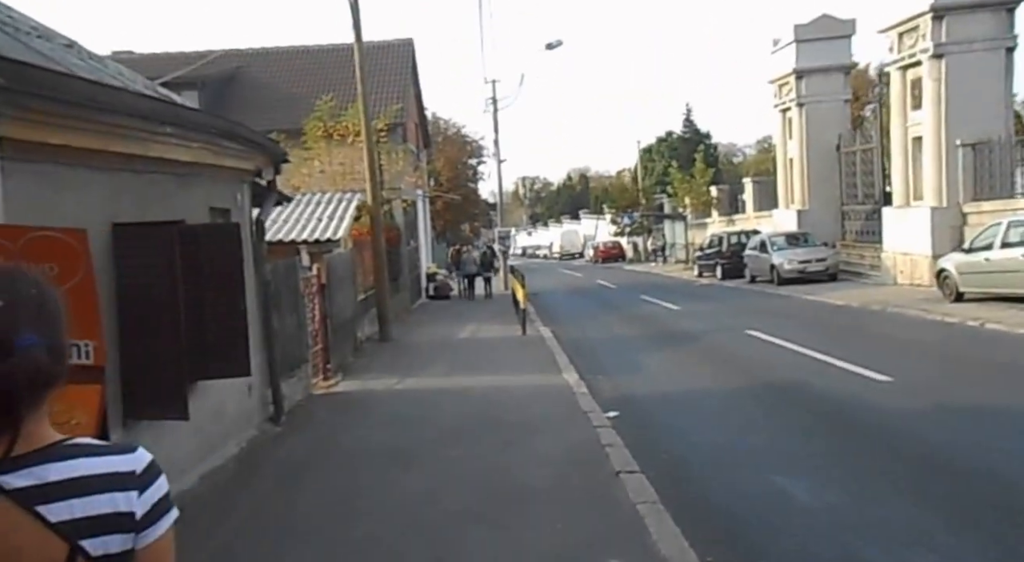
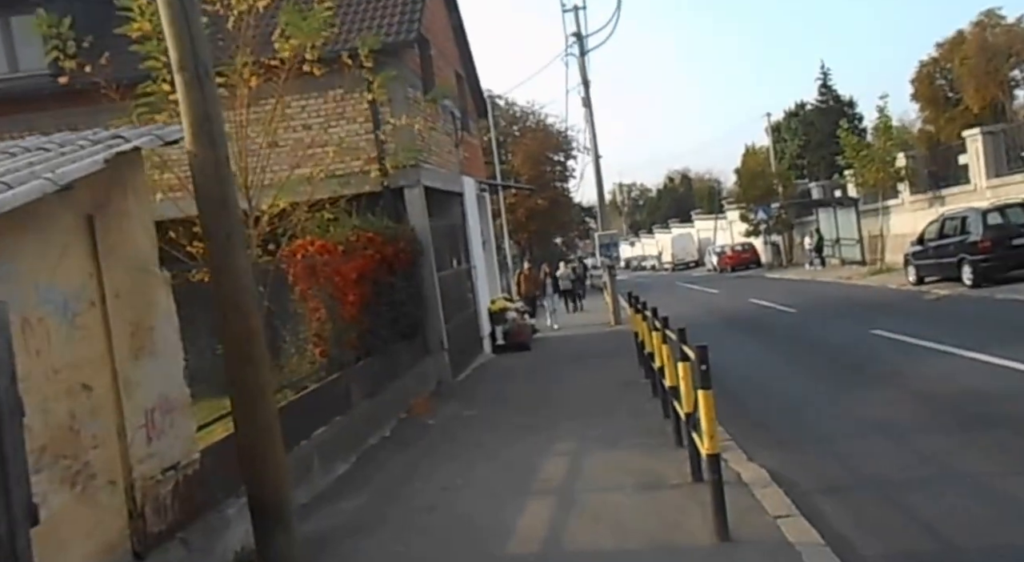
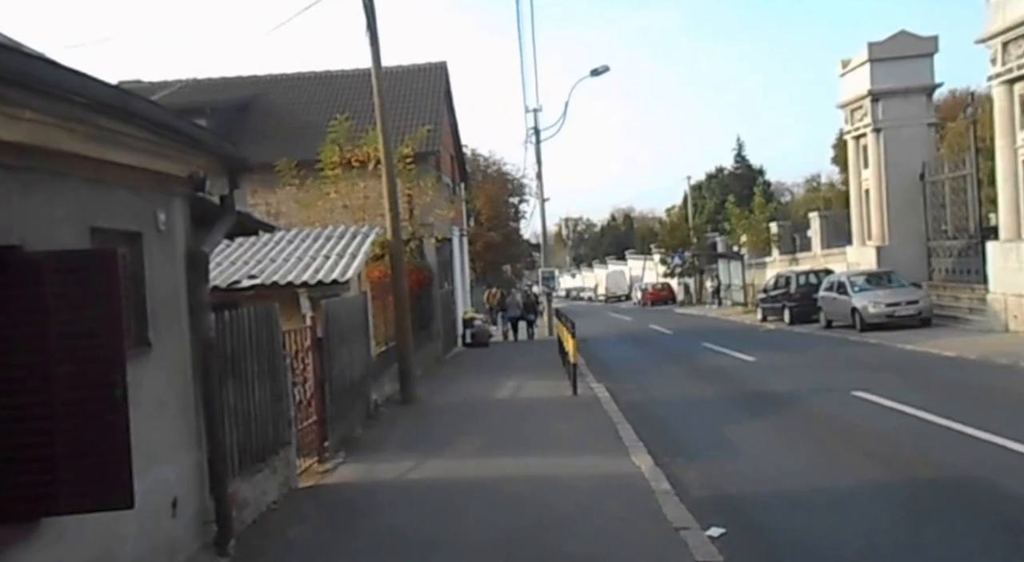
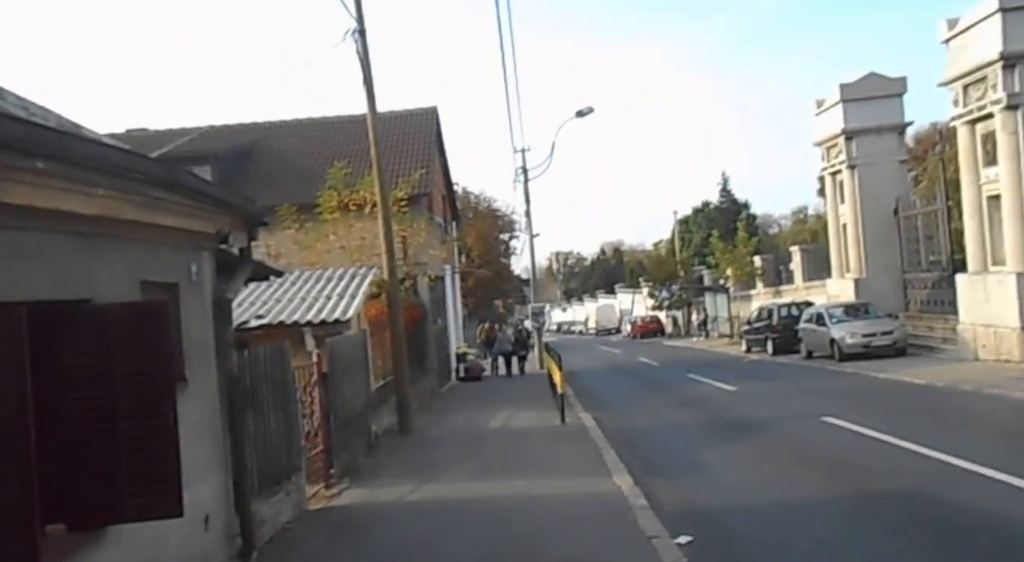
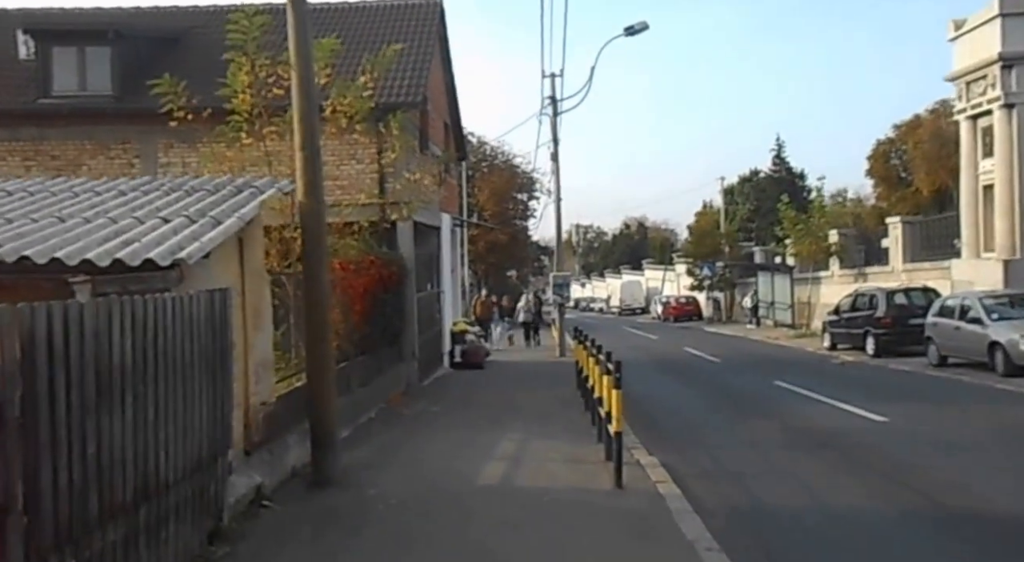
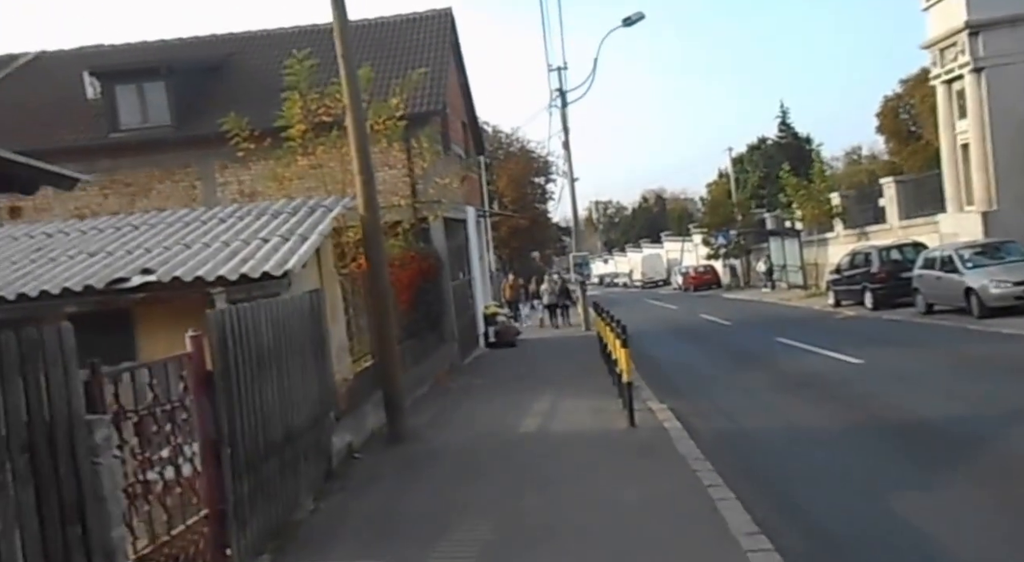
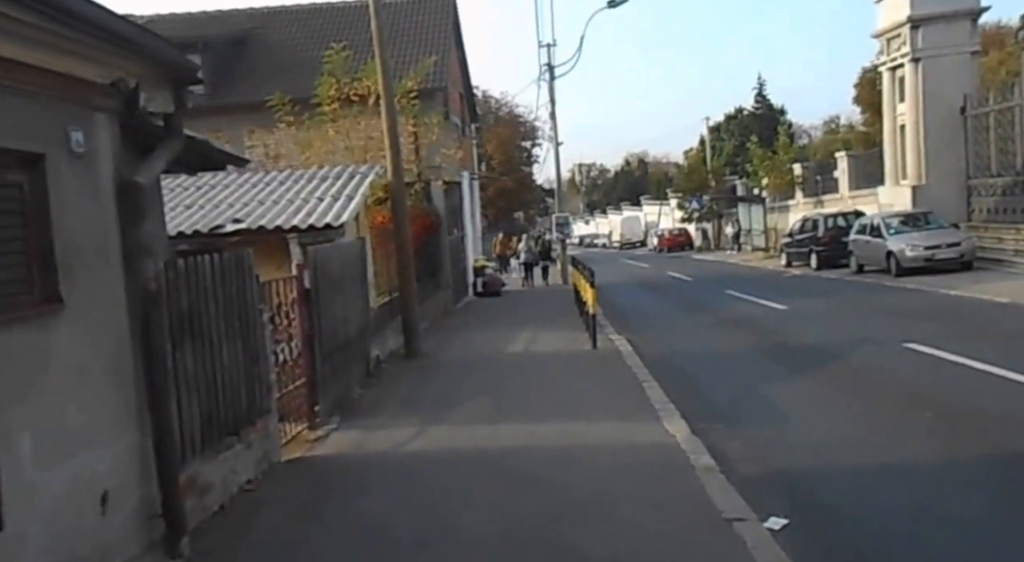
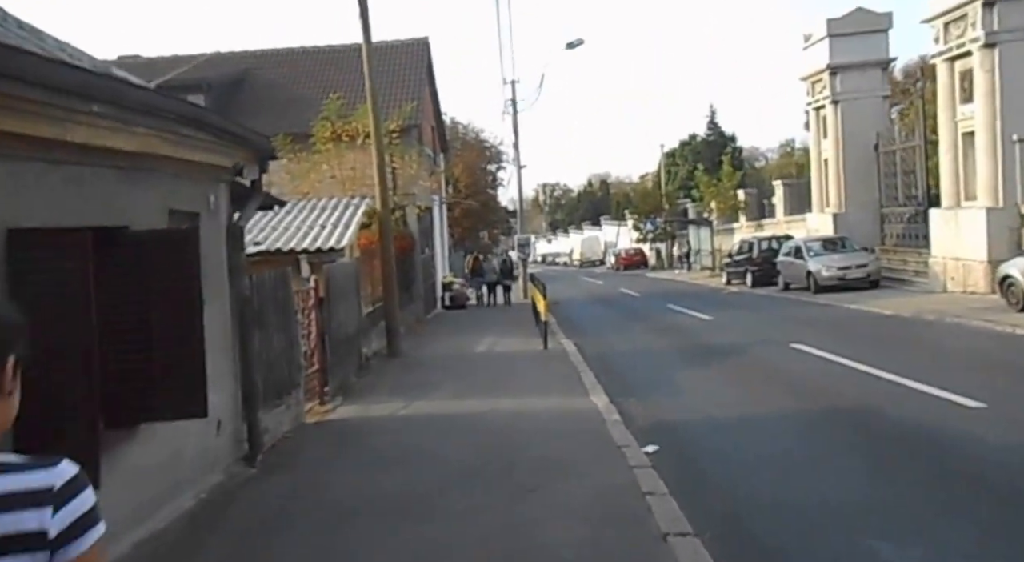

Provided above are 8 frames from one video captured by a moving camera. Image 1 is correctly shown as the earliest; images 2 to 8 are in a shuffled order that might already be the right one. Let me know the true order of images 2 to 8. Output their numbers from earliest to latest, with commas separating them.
8, 4, 3, 7, 6, 5, 2
